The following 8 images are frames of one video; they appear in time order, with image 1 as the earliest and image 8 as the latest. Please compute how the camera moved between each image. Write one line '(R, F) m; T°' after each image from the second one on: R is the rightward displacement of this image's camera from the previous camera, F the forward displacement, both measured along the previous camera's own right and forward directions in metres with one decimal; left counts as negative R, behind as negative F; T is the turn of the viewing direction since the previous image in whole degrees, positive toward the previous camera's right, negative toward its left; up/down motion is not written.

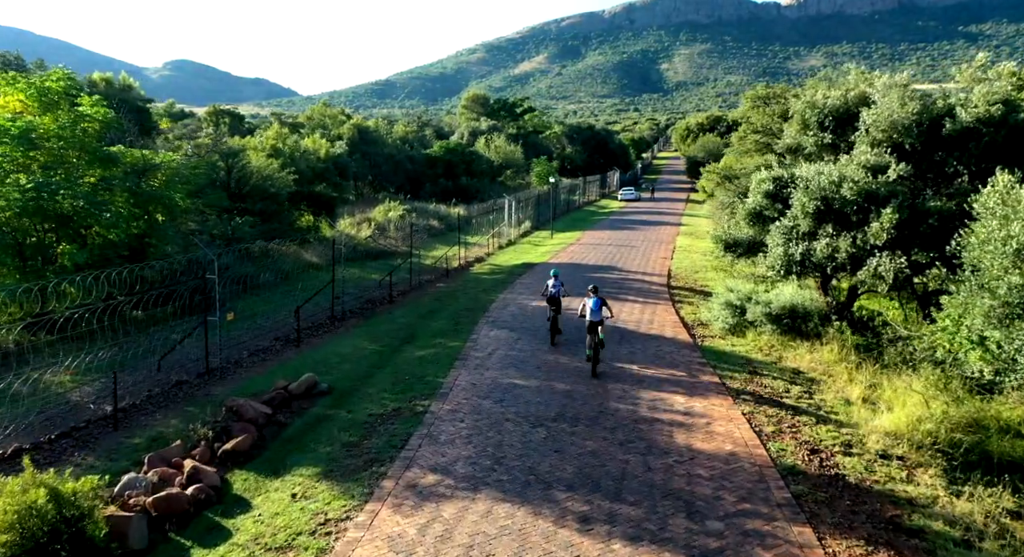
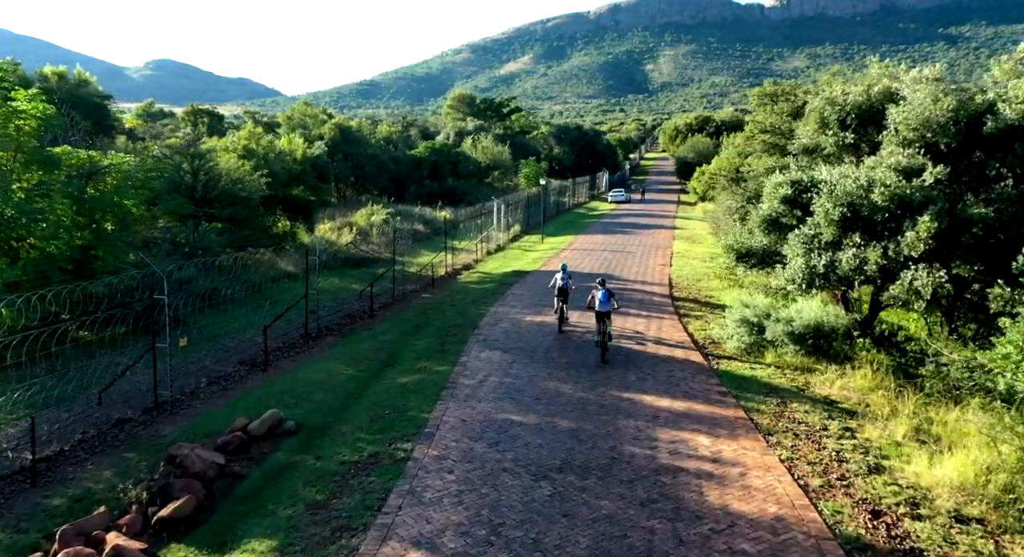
(-0.1, +1.5) m; +1°
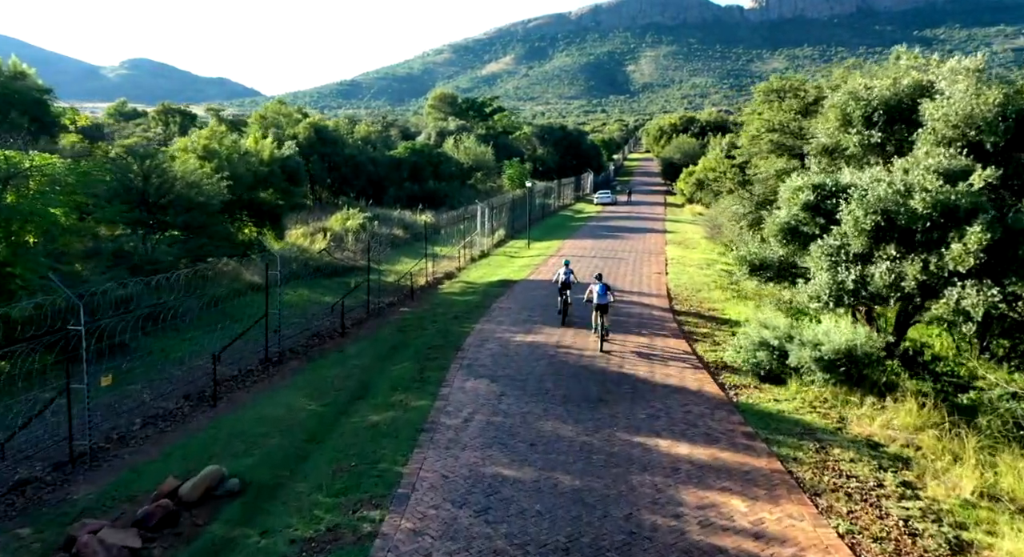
(-0.1, +1.6) m; +1°
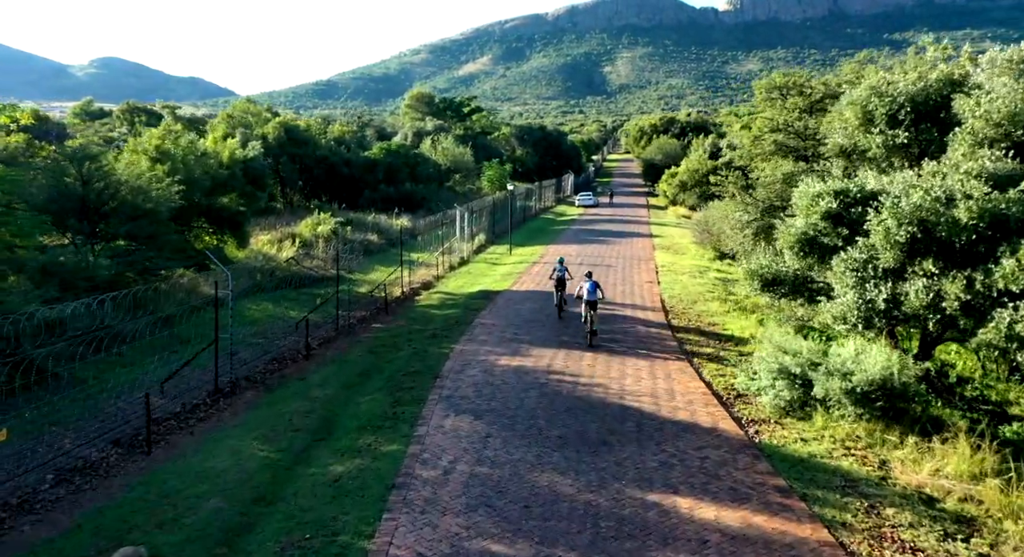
(-0.1, +1.5) m; +2°
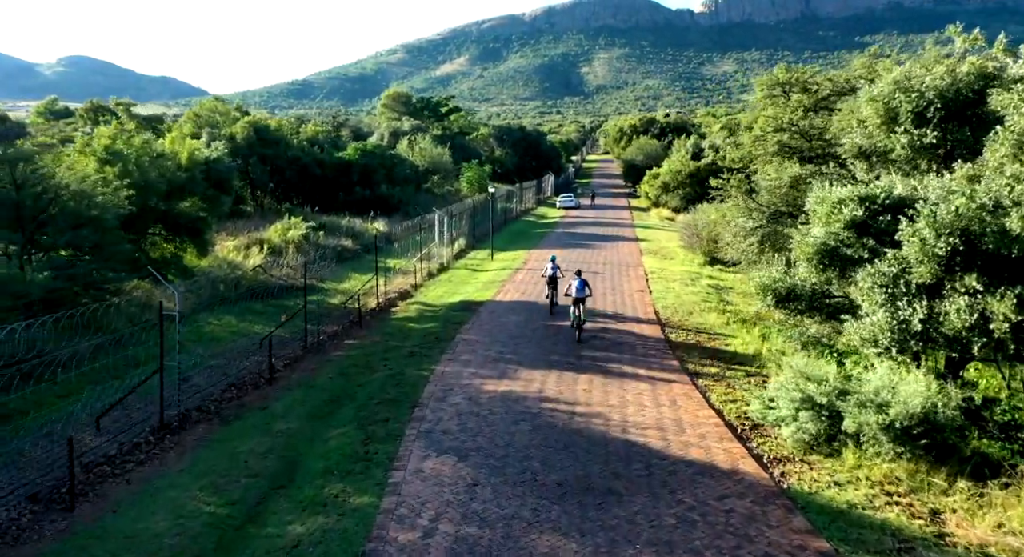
(-0.1, +1.3) m; +2°
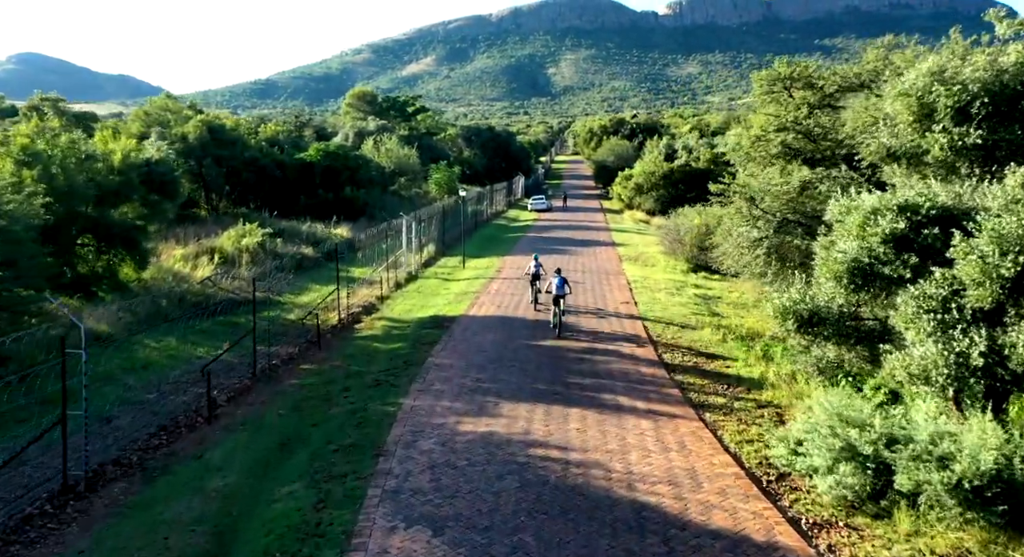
(-0.2, +1.6) m; +2°
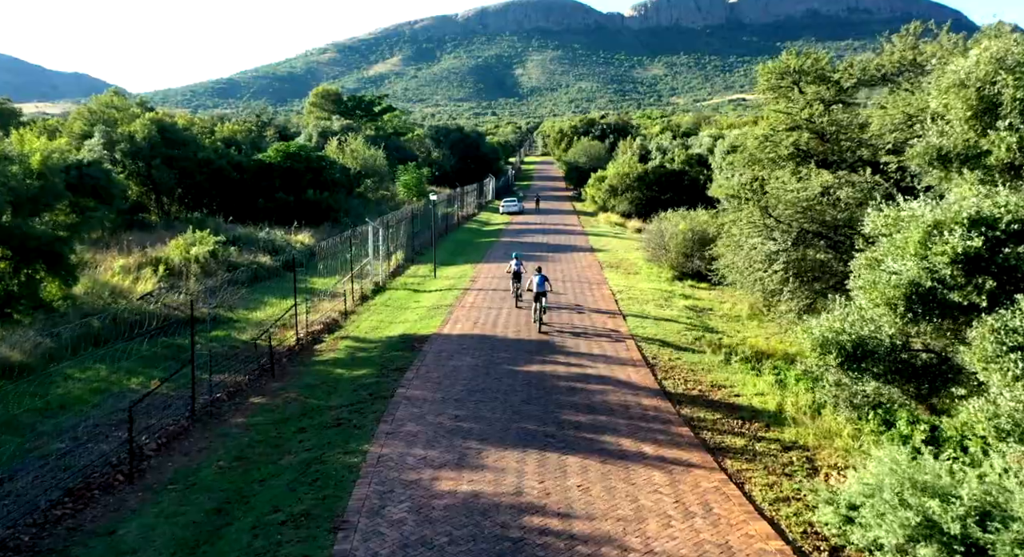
(-0.2, +1.7) m; +2°
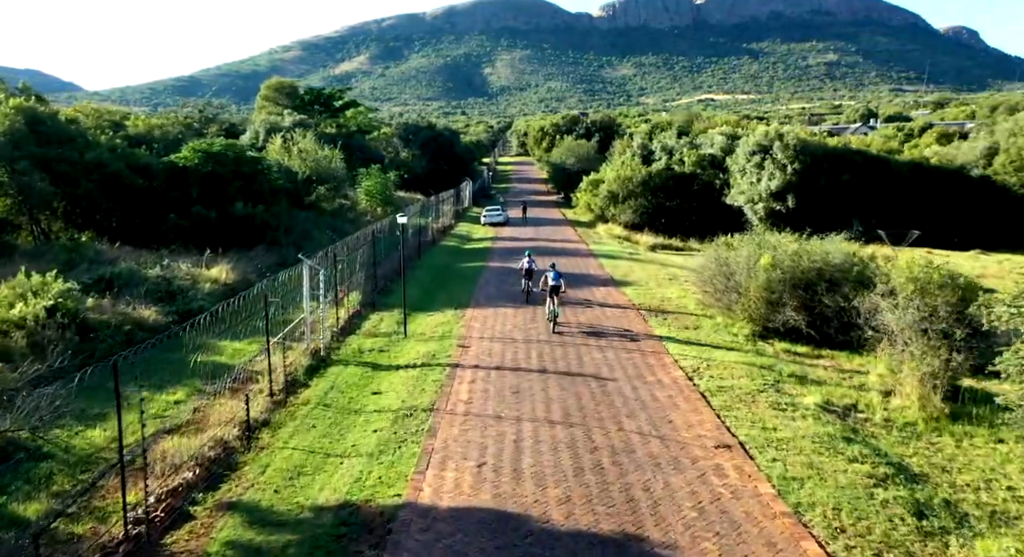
(-0.8, +7.9) m; +2°
